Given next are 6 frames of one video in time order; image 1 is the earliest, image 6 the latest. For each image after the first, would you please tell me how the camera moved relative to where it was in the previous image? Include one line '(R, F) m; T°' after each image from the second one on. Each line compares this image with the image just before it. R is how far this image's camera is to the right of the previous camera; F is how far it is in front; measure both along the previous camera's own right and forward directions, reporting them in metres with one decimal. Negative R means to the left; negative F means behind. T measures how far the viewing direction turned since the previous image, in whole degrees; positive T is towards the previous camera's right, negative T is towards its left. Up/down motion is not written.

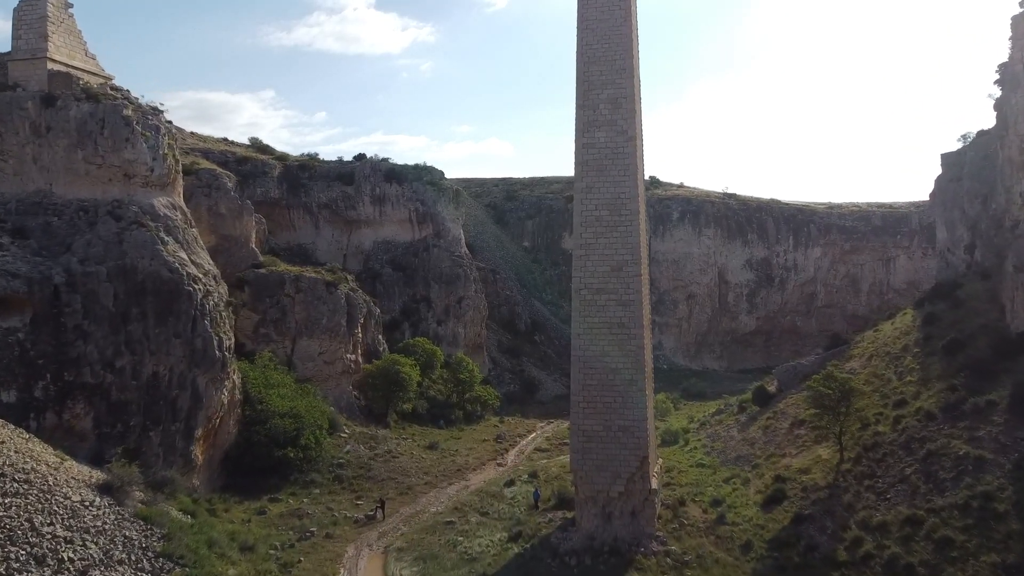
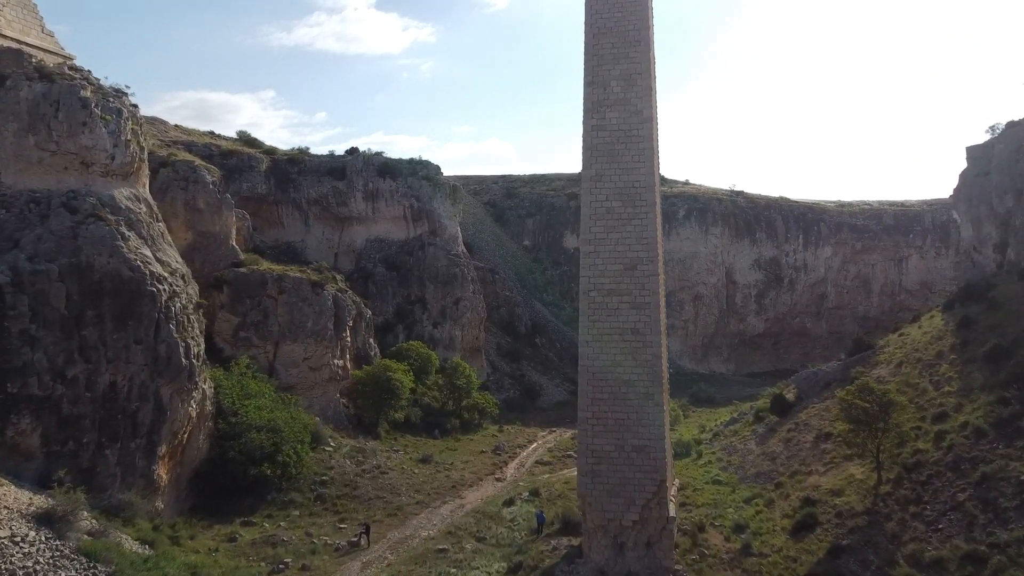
(0.0, +1.4) m; 0°
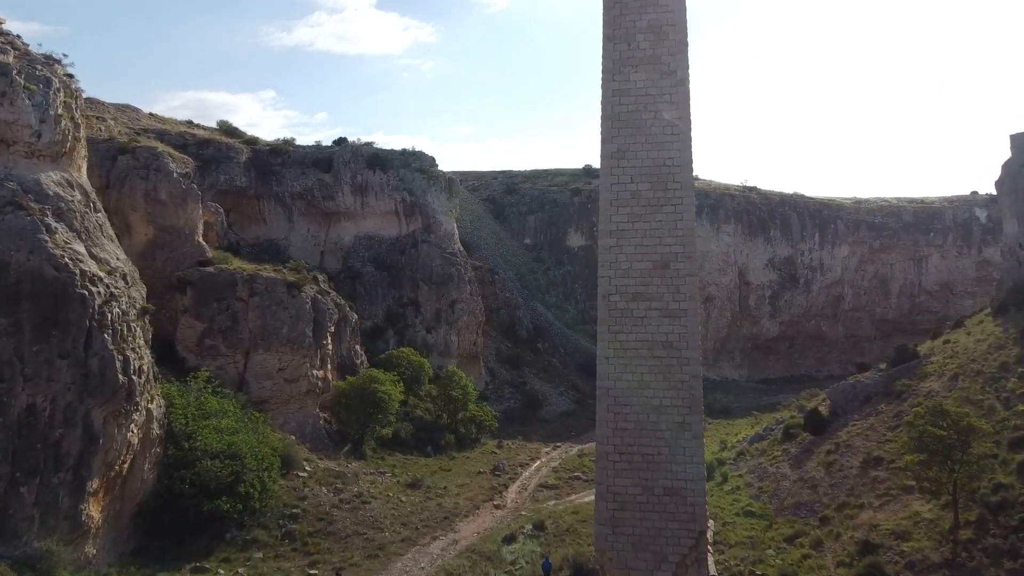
(0.0, +2.1) m; 0°
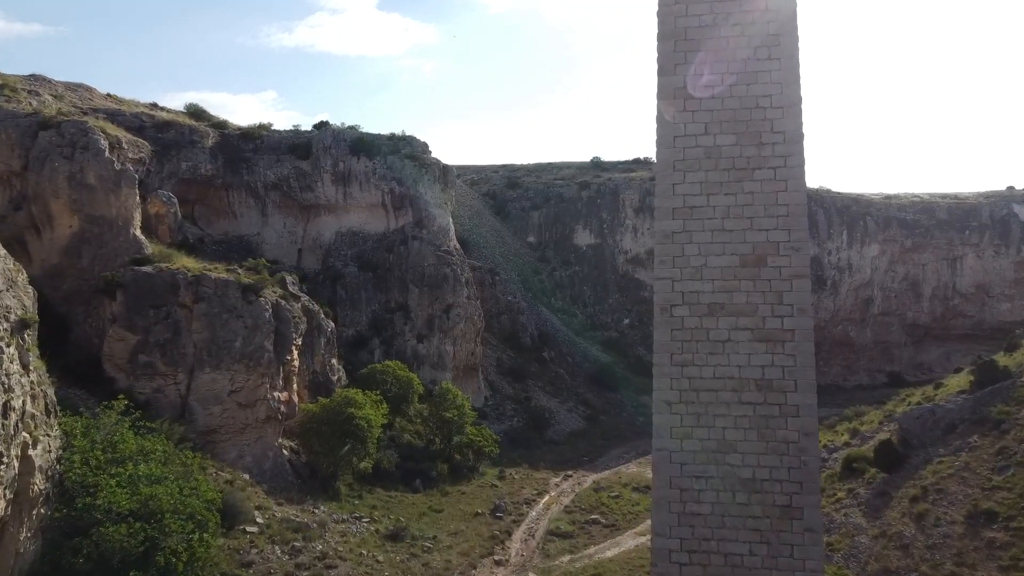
(-0.1, +3.0) m; 0°
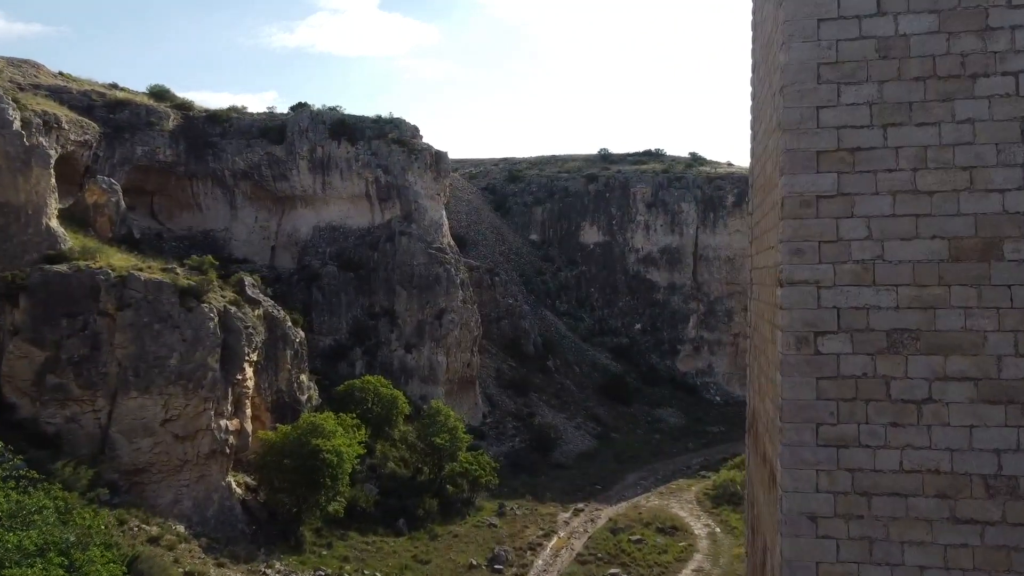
(0.0, +2.6) m; 0°
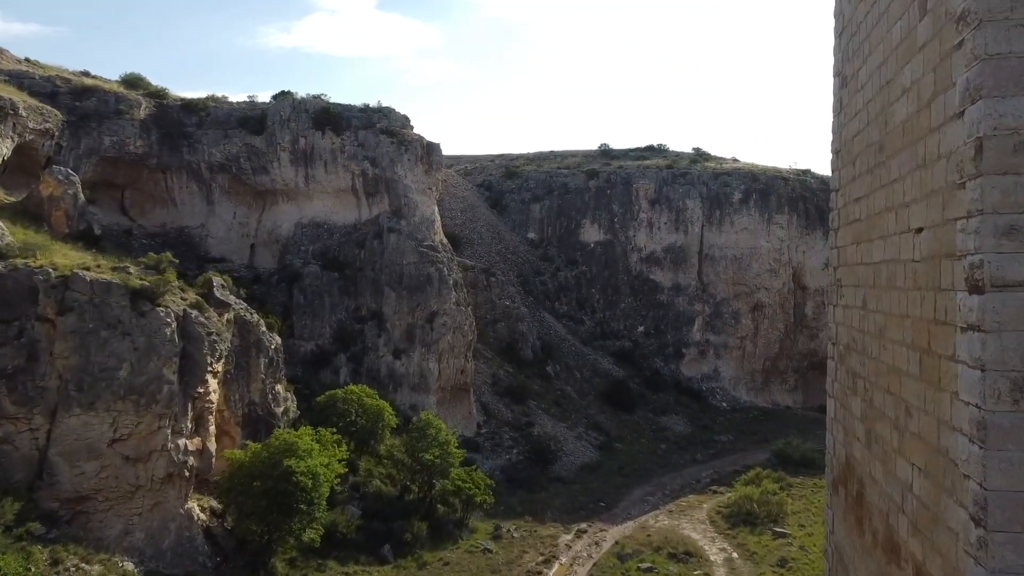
(0.0, +1.3) m; 0°
